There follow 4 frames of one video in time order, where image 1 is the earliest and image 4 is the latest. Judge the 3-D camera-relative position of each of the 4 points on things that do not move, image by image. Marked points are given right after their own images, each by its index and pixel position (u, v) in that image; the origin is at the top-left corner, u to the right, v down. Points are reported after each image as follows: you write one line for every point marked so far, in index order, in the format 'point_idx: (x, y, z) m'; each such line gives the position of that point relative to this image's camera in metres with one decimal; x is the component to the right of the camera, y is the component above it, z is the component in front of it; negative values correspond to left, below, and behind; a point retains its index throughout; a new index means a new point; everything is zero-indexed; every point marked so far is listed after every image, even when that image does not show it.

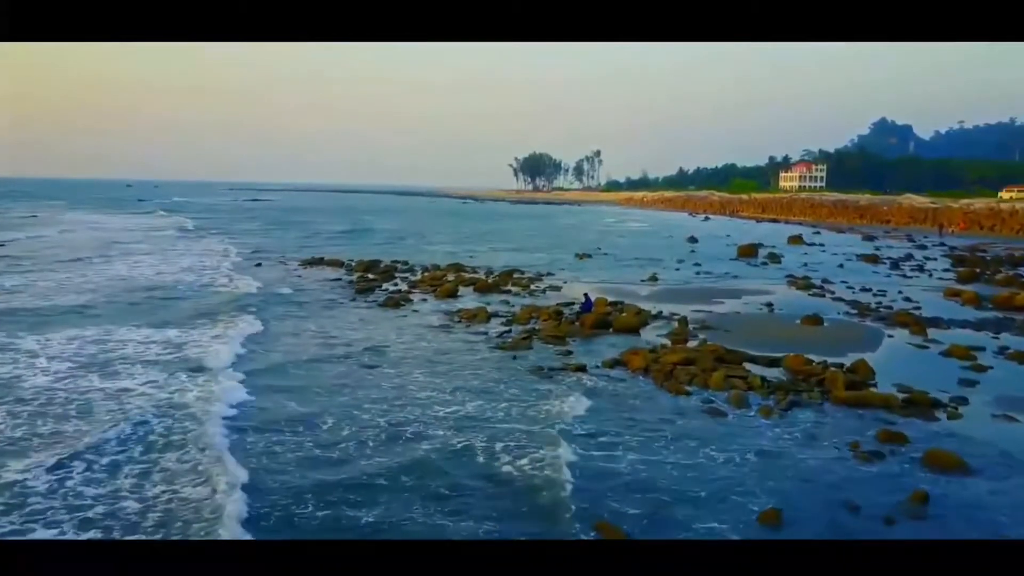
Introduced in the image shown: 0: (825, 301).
0: (+2.4, -0.1, +10.5) m
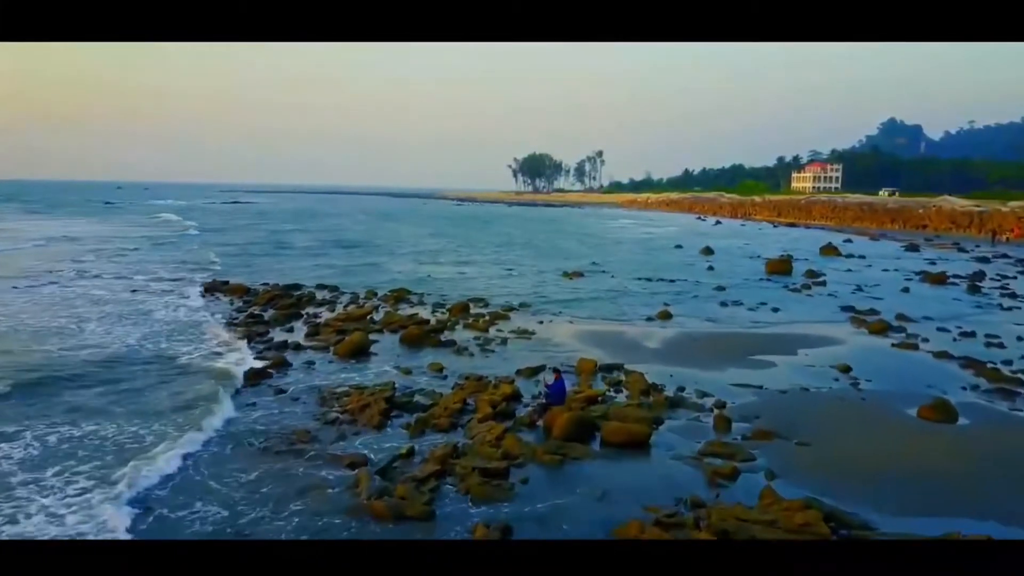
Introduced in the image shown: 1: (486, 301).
0: (+2.1, -0.4, +7.0) m
1: (-0.2, -0.1, +10.0) m
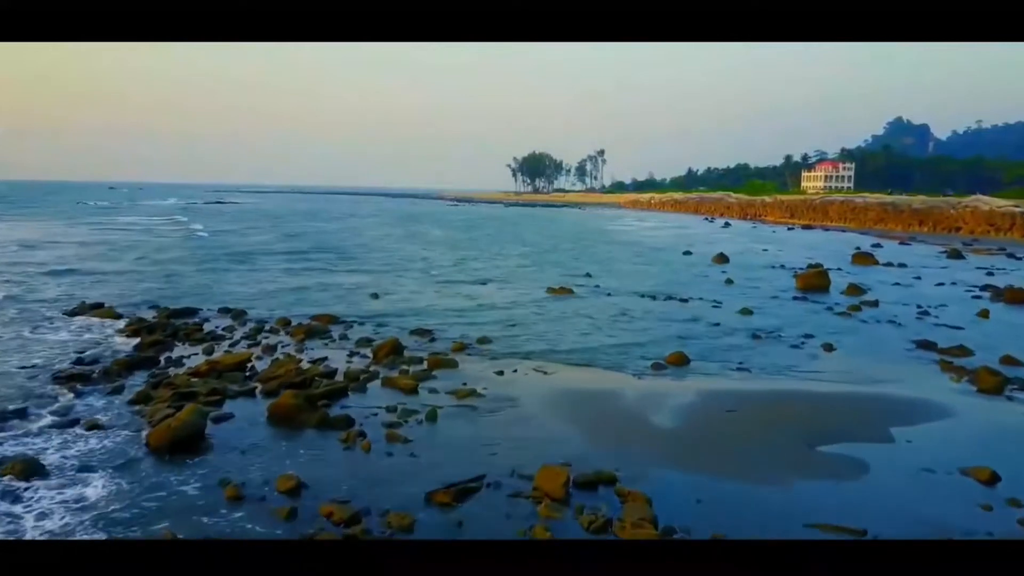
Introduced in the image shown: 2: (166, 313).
0: (+1.9, -0.5, +4.4) m
1: (-0.4, -0.2, +7.4) m
2: (-2.1, -0.1, +8.2) m
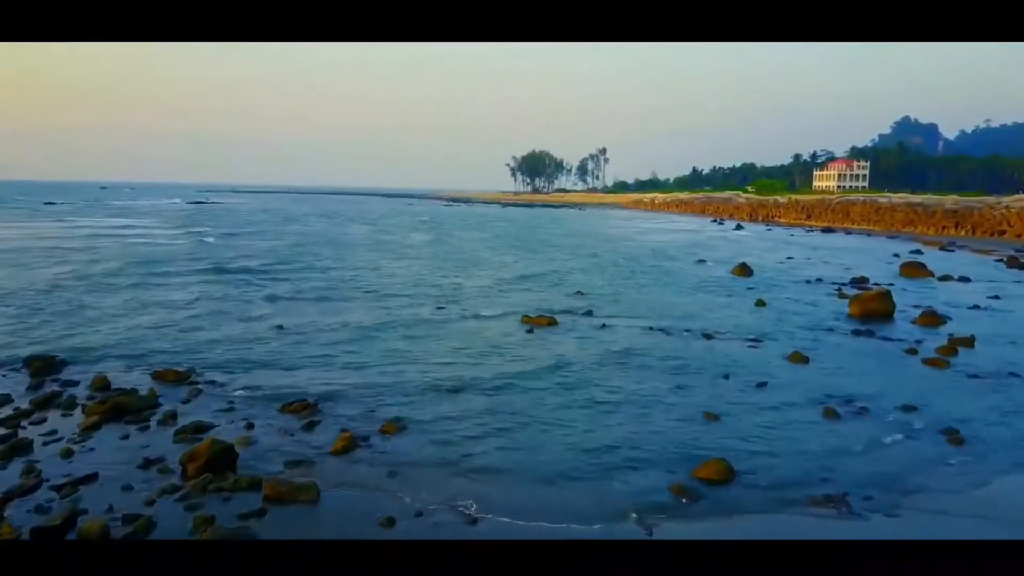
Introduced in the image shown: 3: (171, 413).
0: (+1.7, -0.7, +1.7) m
1: (-0.6, -0.4, +4.7) m
2: (-2.3, -0.3, +5.5) m
3: (-1.1, -0.4, +4.5) m
